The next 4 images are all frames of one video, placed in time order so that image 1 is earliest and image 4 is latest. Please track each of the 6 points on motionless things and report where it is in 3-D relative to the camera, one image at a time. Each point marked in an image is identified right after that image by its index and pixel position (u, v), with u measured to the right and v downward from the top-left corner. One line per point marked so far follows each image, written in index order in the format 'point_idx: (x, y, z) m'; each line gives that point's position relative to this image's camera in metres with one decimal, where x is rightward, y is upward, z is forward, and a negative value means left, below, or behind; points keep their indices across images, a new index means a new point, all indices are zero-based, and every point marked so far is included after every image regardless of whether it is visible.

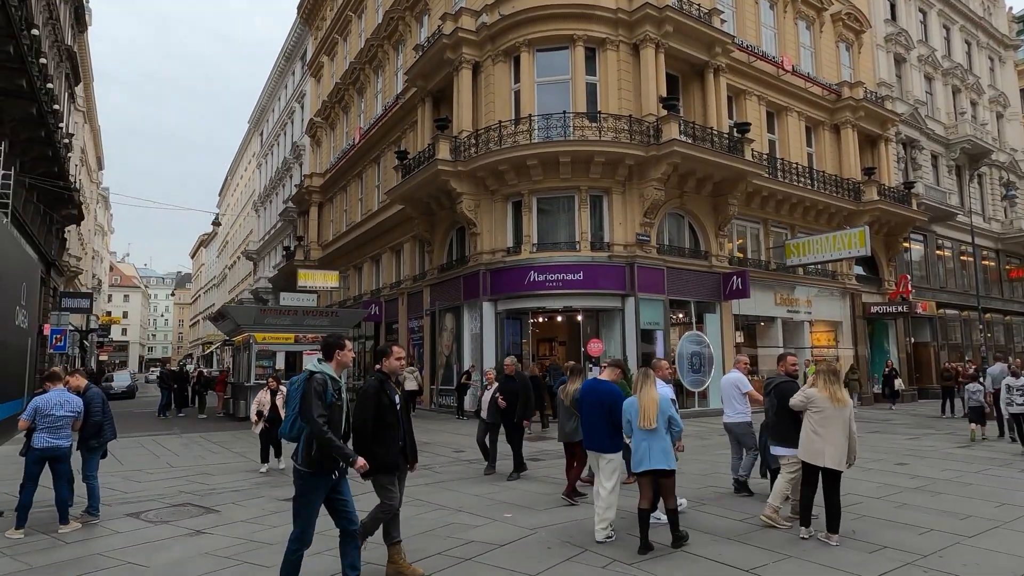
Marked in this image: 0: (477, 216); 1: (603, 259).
0: (-1.0, +2.1, +19.4) m
1: (+2.5, +0.8, +18.0) m
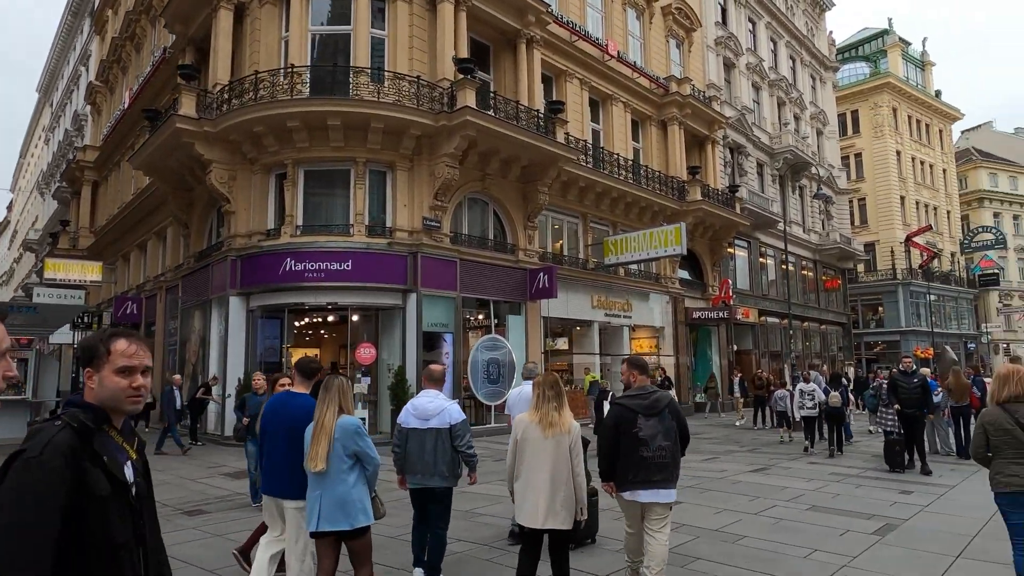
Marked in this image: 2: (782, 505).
0: (-6.6, +2.3, +15.6) m
1: (-3.0, +0.9, +14.9) m
2: (+3.1, -2.5, +7.6) m
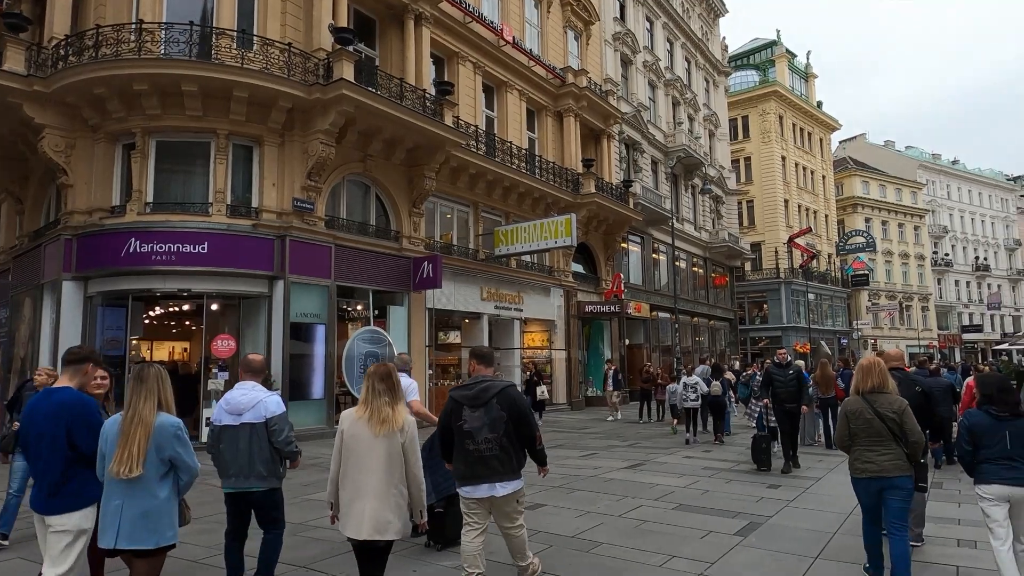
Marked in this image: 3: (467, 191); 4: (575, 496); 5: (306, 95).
0: (-9.2, +2.6, +13.7) m
1: (-5.5, +1.2, +13.5) m
2: (+1.5, -2.4, +7.2) m
3: (-1.3, +2.8, +19.3) m
4: (+0.7, -2.4, +7.7) m
5: (-4.4, +4.1, +14.0) m
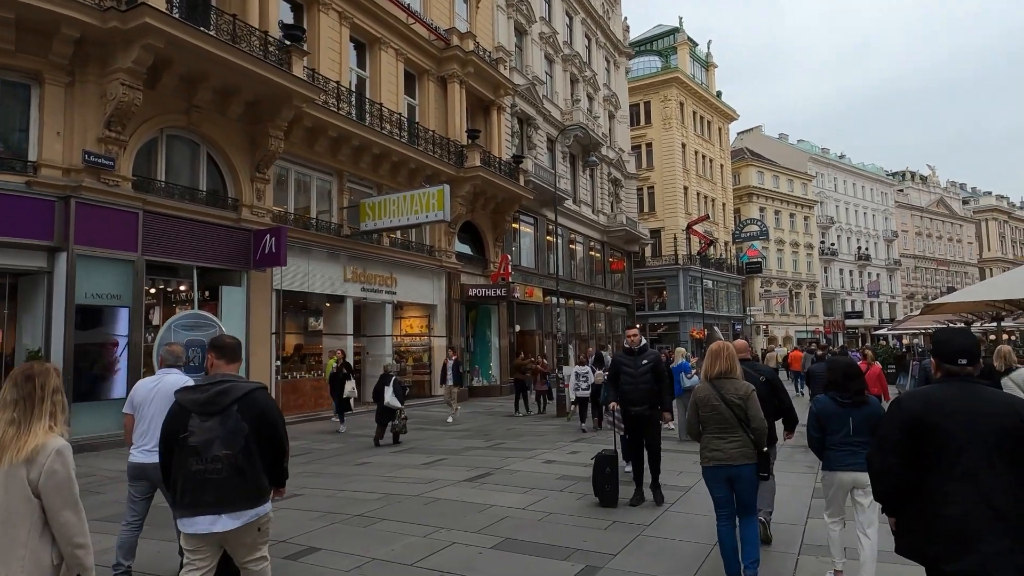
0: (-11.8, +3.1, +10.4) m
1: (-8.1, +1.7, +10.8) m
2: (-0.4, -2.1, +5.4) m
3: (-4.7, +3.4, +16.9) m
4: (-1.2, -2.1, +5.8) m
5: (-7.1, +4.5, +11.3) m
